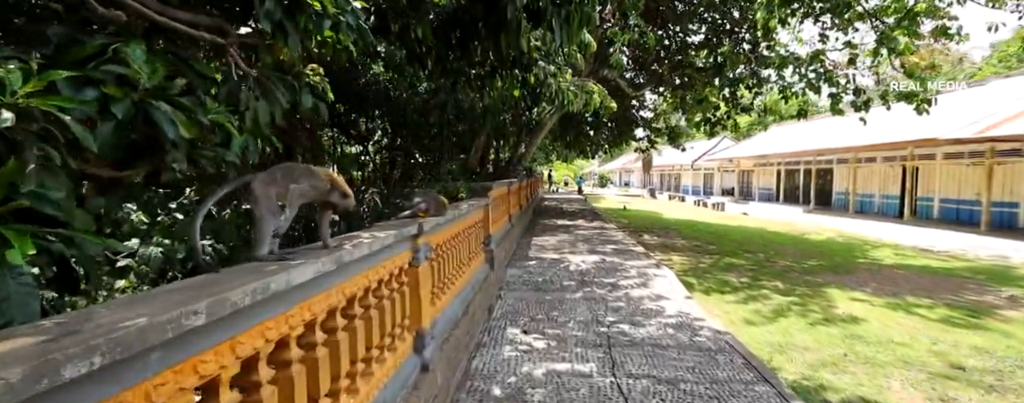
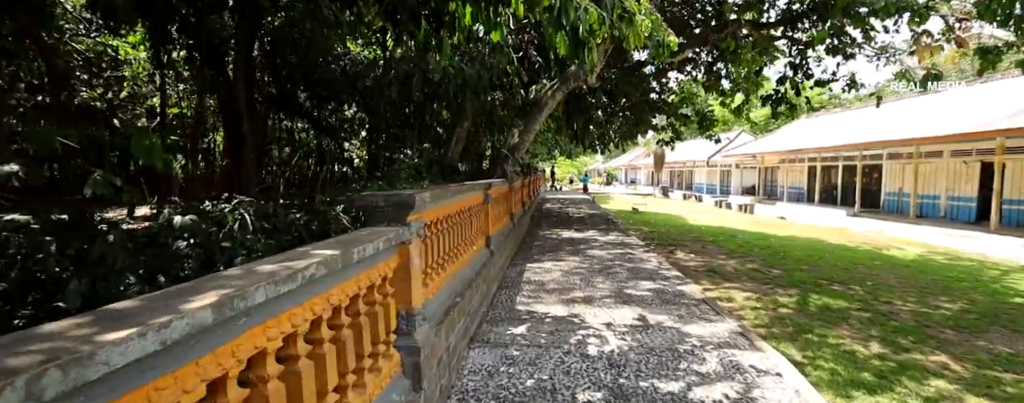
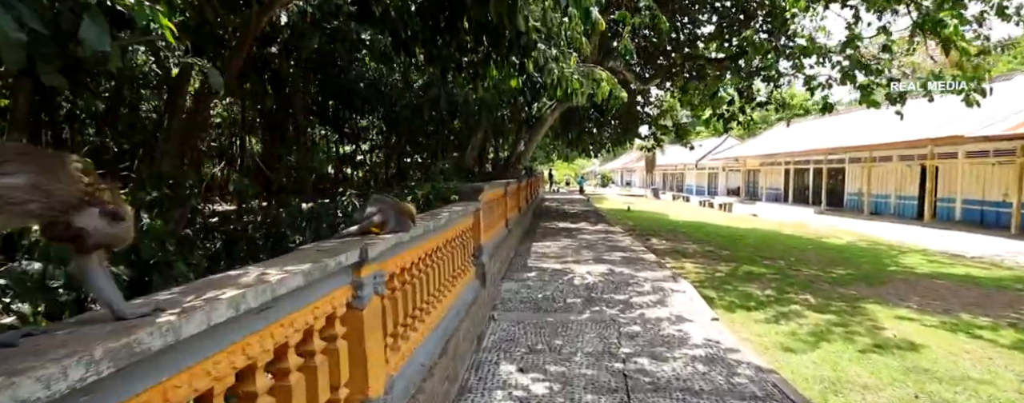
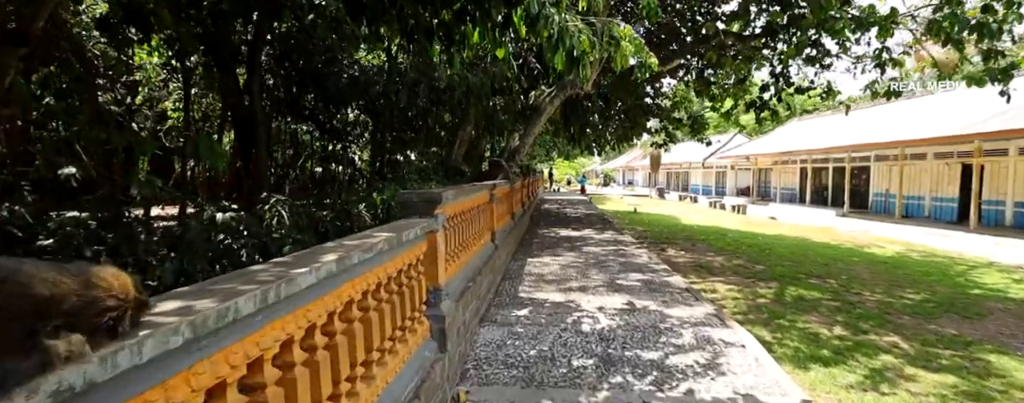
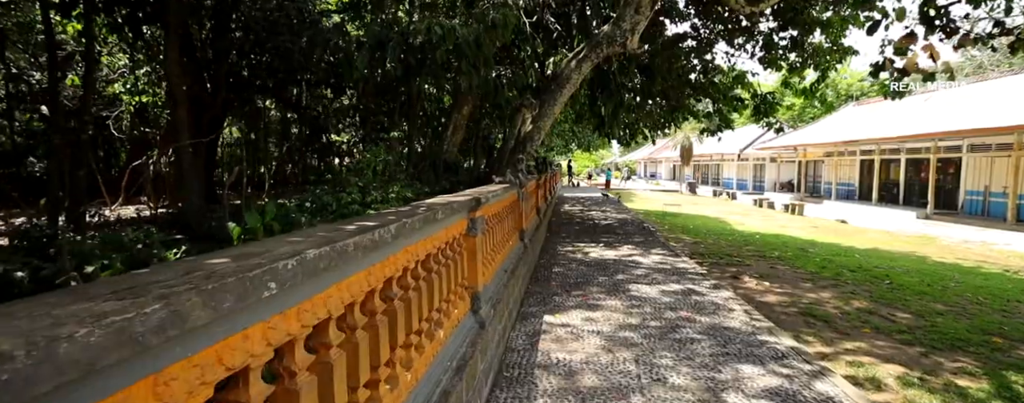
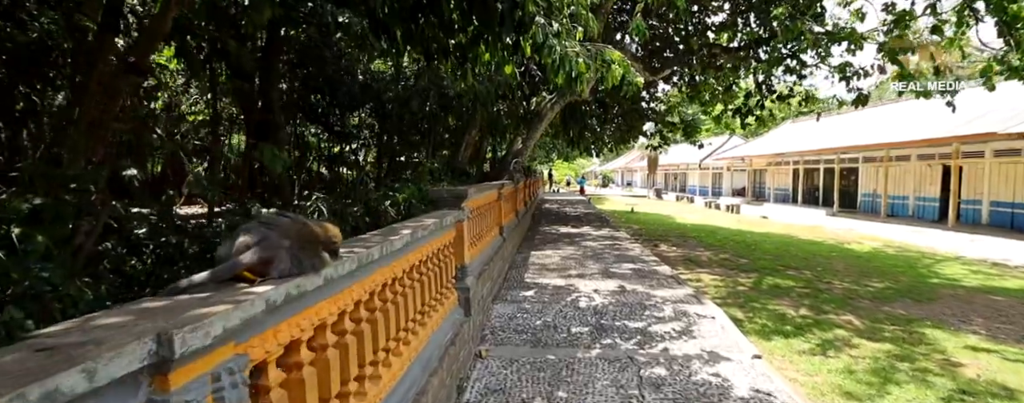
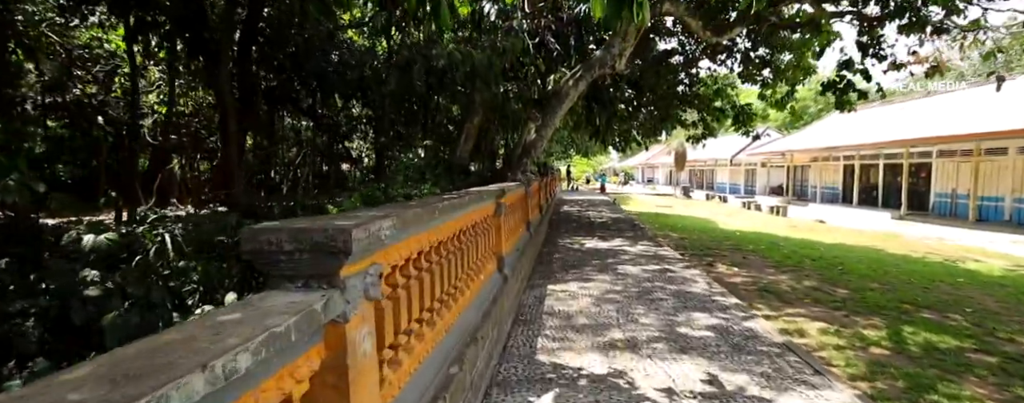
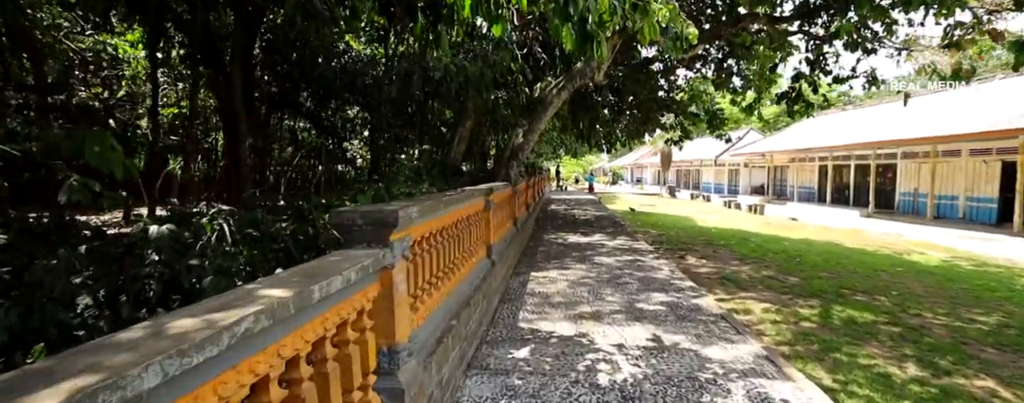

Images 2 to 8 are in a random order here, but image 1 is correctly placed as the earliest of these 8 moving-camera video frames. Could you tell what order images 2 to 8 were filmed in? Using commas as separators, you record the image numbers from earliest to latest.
3, 6, 4, 2, 8, 7, 5
